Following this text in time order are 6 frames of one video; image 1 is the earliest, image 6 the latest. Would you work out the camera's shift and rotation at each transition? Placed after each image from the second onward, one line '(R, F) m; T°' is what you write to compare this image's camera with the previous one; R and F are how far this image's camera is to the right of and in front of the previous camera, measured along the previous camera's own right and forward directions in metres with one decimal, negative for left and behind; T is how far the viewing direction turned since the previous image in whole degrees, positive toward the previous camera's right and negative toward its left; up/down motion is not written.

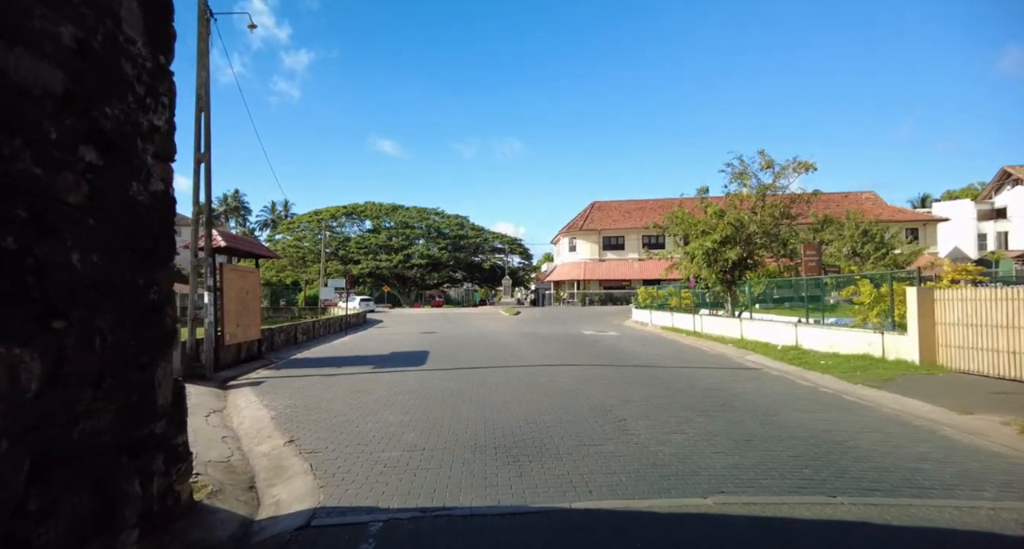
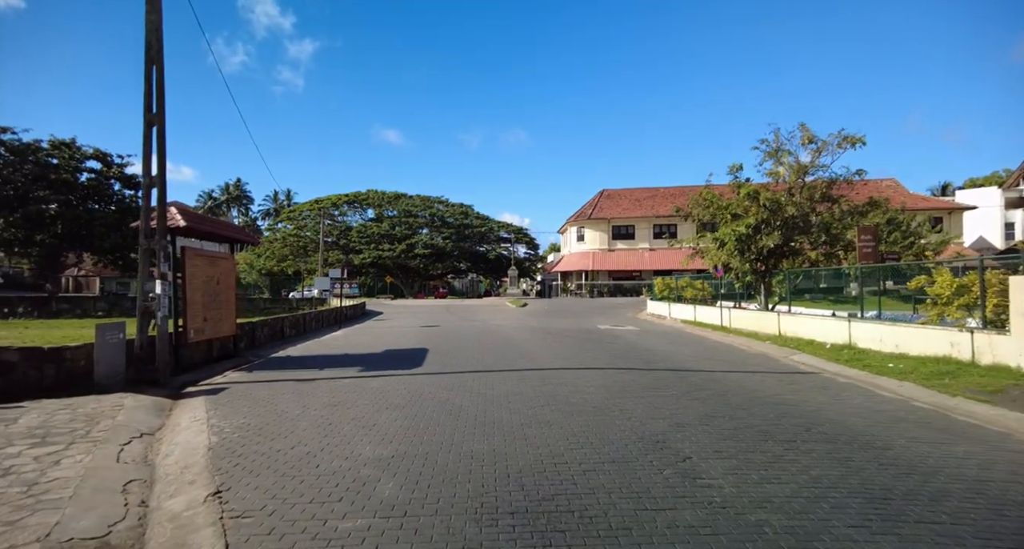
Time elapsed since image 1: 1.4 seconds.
(-0.2, +2.0) m; -1°
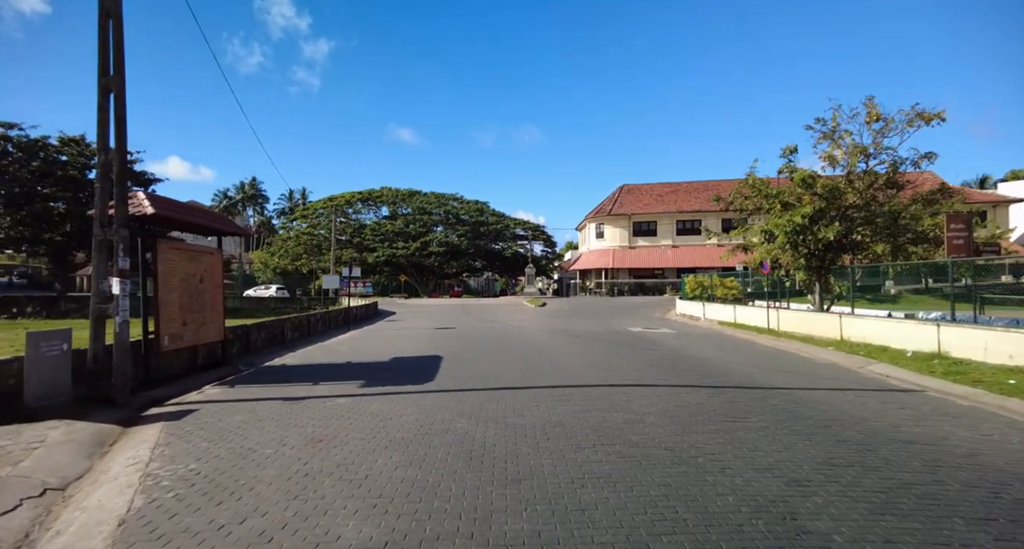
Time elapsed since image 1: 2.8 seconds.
(-0.3, +1.9) m; -2°
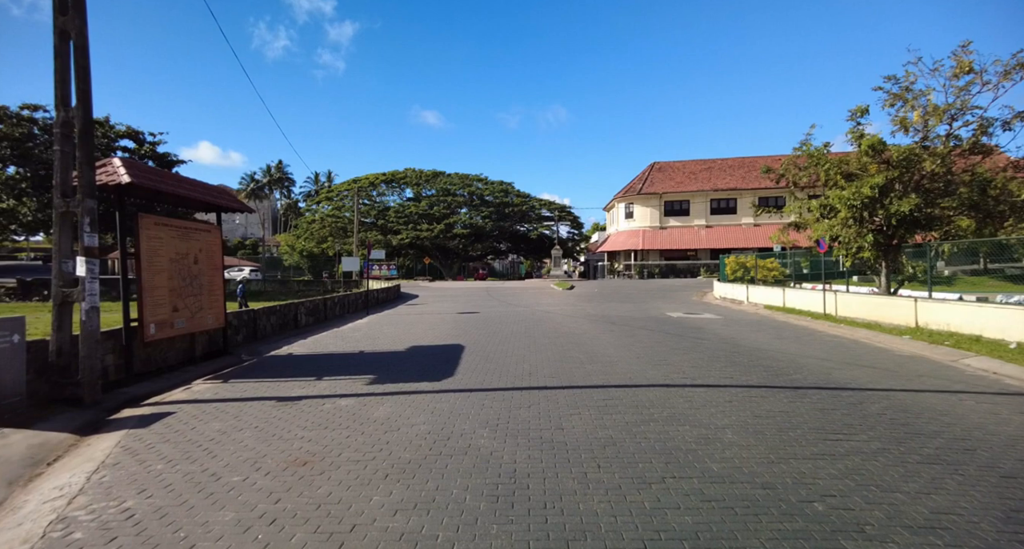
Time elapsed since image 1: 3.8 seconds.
(-0.1, +1.5) m; -3°
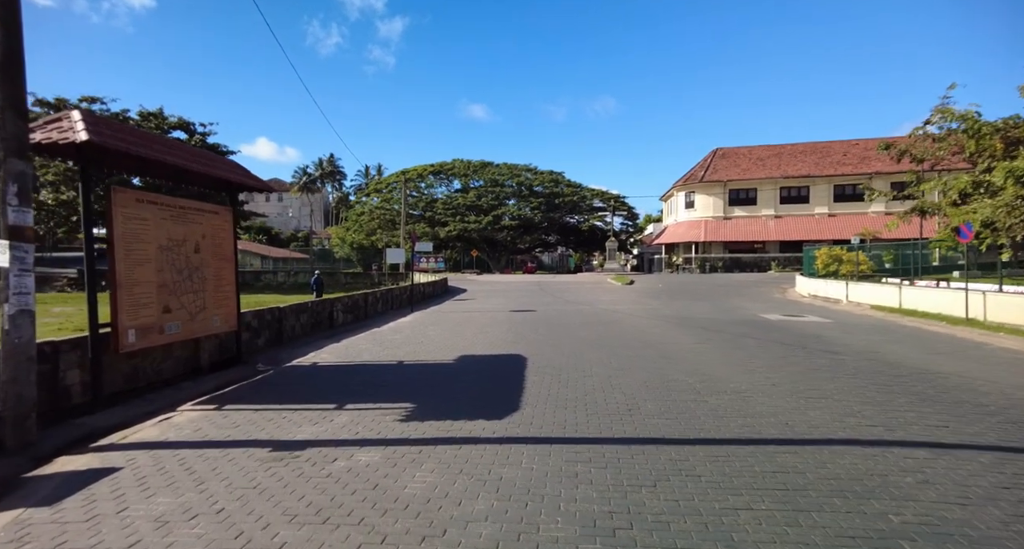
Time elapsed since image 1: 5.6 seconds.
(-0.6, +2.5) m; -5°
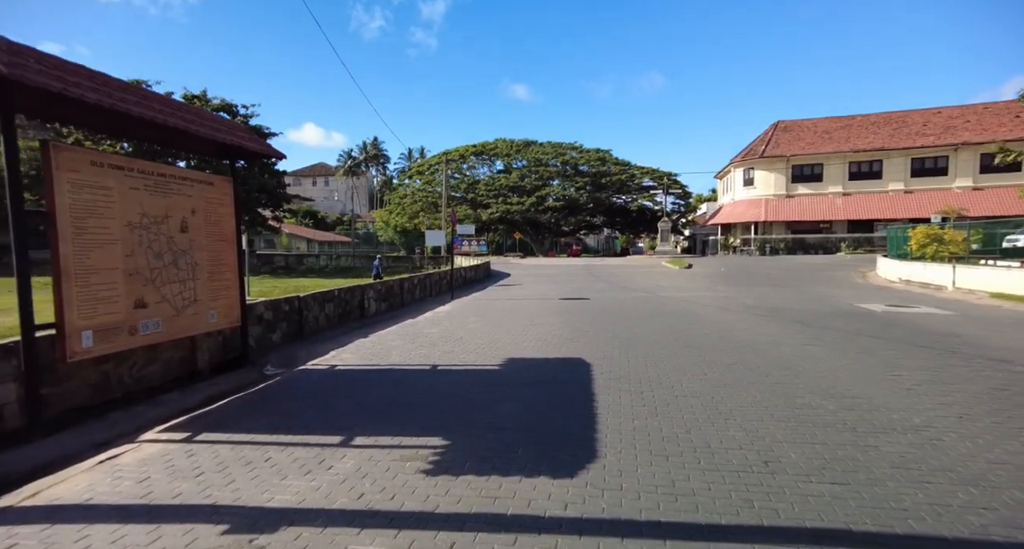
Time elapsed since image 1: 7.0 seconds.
(-0.3, +2.0) m; -5°
